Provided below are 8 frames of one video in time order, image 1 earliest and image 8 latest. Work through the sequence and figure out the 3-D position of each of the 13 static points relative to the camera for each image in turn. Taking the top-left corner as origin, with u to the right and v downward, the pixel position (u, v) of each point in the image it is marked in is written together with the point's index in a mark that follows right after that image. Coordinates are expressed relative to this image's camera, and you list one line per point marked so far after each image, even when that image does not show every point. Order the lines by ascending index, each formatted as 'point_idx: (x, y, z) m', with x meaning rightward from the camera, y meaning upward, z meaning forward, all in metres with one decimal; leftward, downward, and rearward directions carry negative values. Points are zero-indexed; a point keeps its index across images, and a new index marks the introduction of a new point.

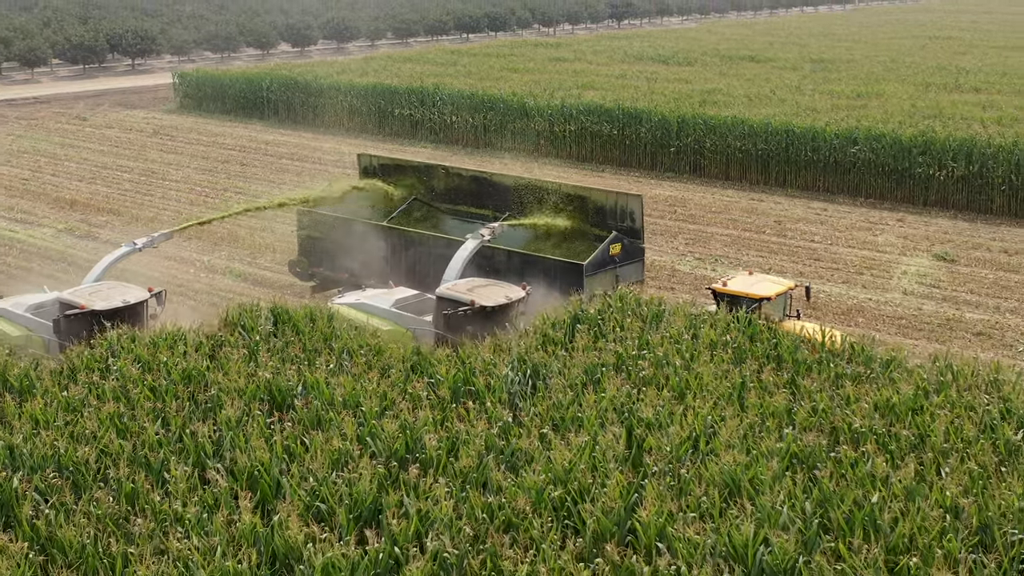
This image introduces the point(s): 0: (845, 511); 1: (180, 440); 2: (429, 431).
0: (+1.8, -1.2, +6.8) m
1: (-2.0, -0.9, +7.8) m
2: (-0.5, -0.9, +7.9) m
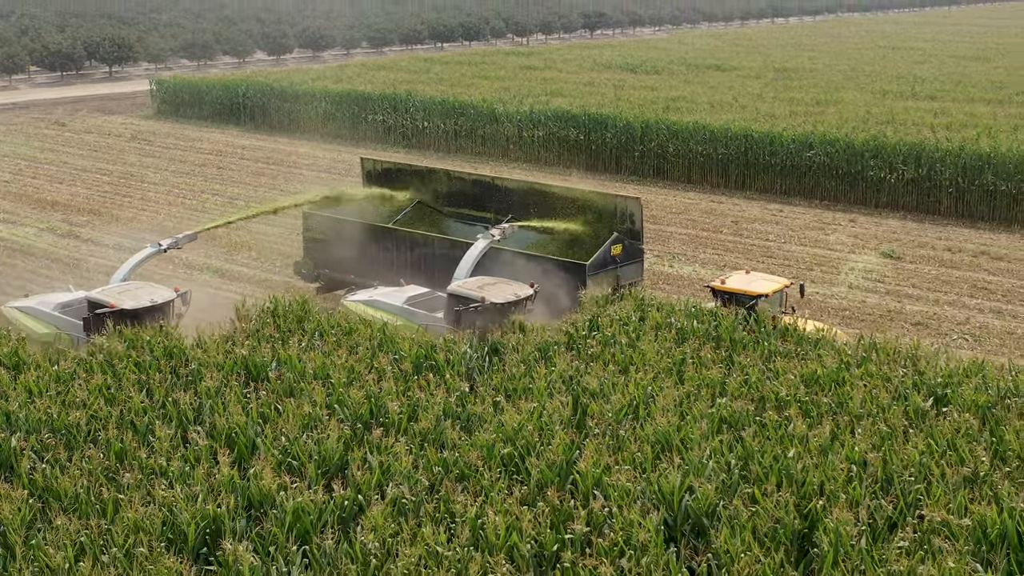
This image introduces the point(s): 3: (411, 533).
0: (+1.5, -1.0, +7.6) m
1: (-2.3, -0.8, +8.6) m
2: (-0.8, -0.7, +8.7) m
3: (-0.5, -1.3, +6.8) m
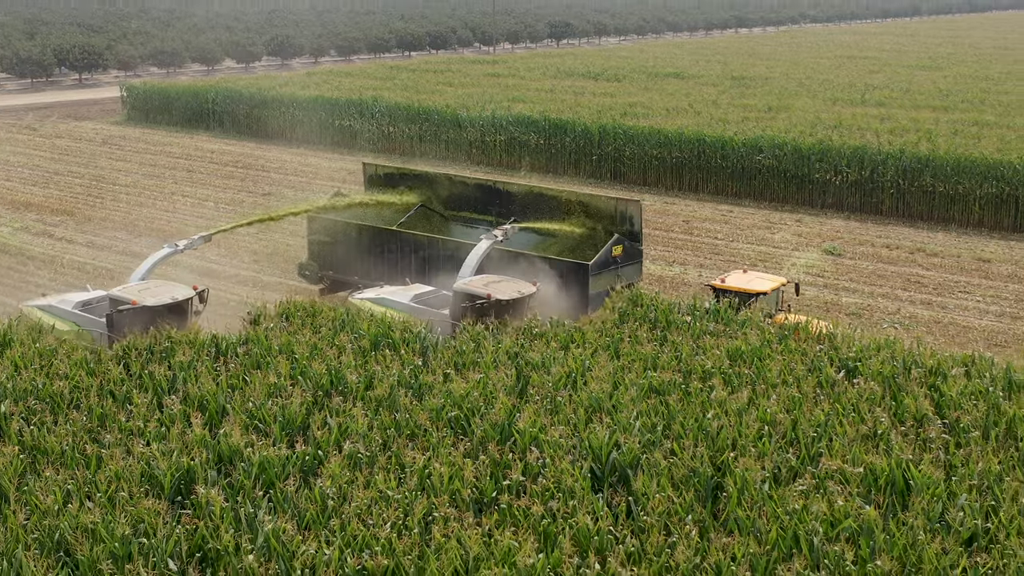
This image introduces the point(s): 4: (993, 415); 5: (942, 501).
0: (+1.1, -0.9, +8.4) m
1: (-2.7, -0.6, +9.3) m
2: (-1.2, -0.6, +9.5) m
3: (-0.9, -1.1, +7.6) m
4: (+3.2, -0.8, +8.6) m
5: (+2.4, -1.2, +7.3) m
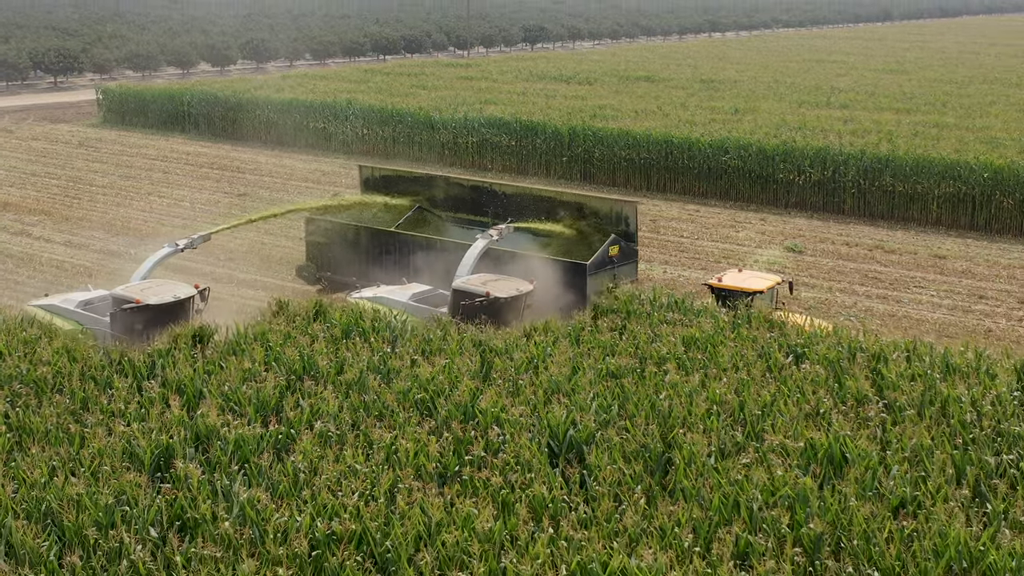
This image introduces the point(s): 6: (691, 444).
0: (+0.9, -0.8, +8.9) m
1: (-3.0, -0.6, +9.8) m
2: (-1.5, -0.5, +9.9) m
3: (-1.1, -1.0, +8.0) m
4: (+2.9, -0.8, +9.1) m
5: (+2.2, -1.1, +7.8) m
6: (+1.1, -1.0, +8.1) m
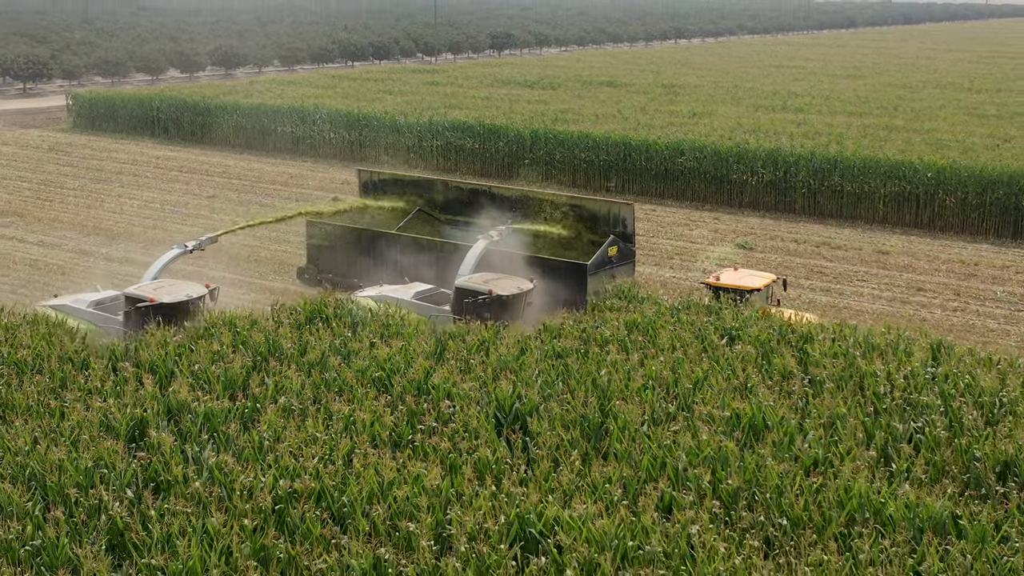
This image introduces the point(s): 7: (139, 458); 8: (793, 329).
0: (+0.5, -0.7, +9.6) m
1: (-3.3, -0.5, +10.4) m
2: (-1.8, -0.4, +10.6) m
3: (-1.4, -0.9, +8.7) m
4: (+2.6, -0.6, +9.9) m
5: (+1.9, -1.0, +8.5) m
6: (+0.8, -0.9, +8.8) m
7: (-2.3, -1.1, +8.0) m
8: (+2.4, -0.4, +11.1) m
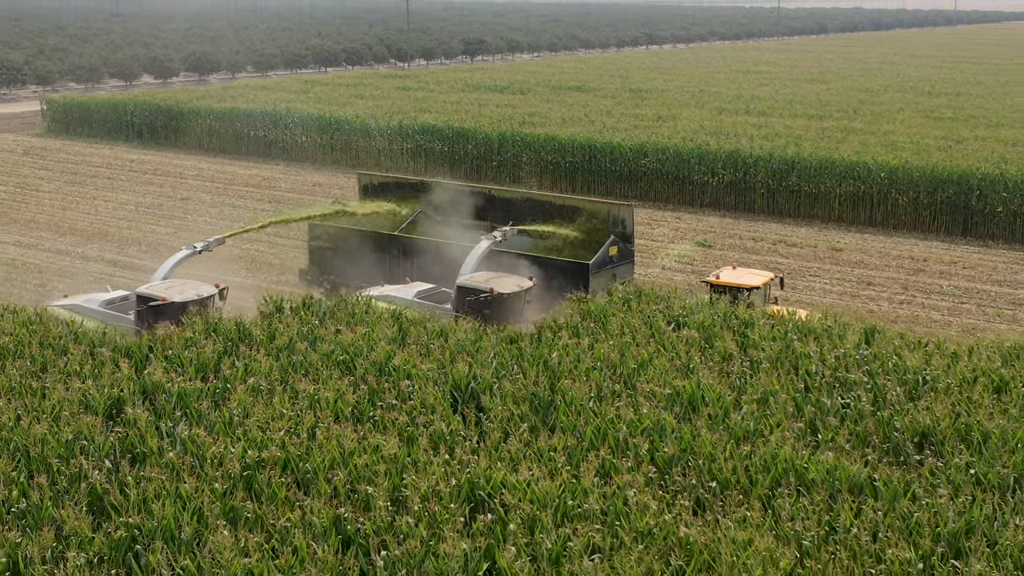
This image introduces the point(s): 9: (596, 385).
0: (+0.2, -0.6, +10.3) m
1: (-3.7, -0.4, +10.9) m
2: (-2.2, -0.3, +11.2) m
3: (-1.8, -0.8, +9.3) m
4: (+2.2, -0.5, +10.6) m
5: (+1.5, -0.9, +9.2) m
6: (+0.5, -0.8, +9.5) m
7: (-2.6, -1.0, +8.6) m
8: (+2.1, -0.3, +11.8) m
9: (+0.6, -0.7, +9.7) m
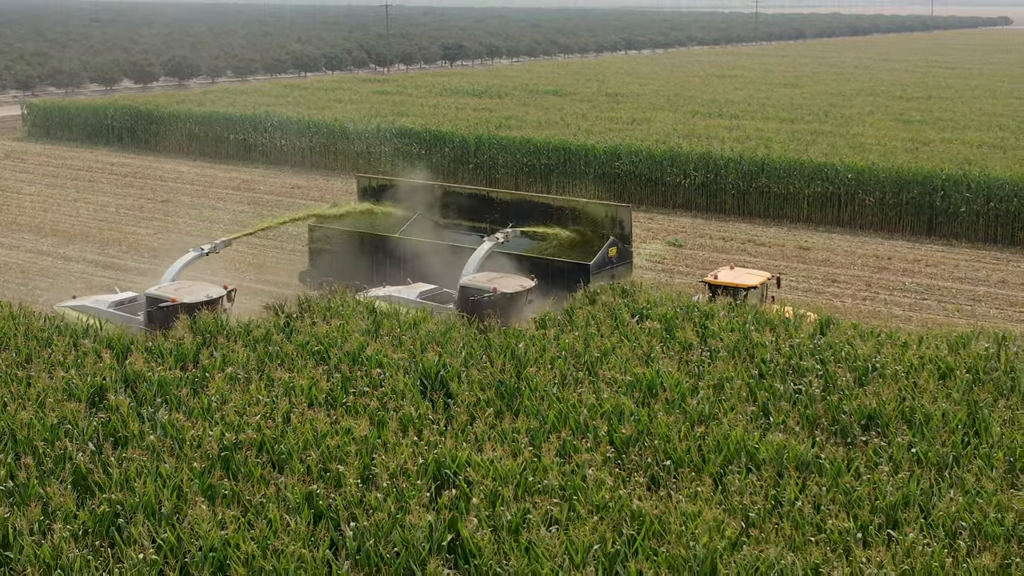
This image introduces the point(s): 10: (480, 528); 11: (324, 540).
0: (-0.1, -0.5, +10.7) m
1: (-4.0, -0.3, +11.3) m
2: (-2.5, -0.3, +11.6) m
3: (-2.0, -0.8, +9.7) m
4: (+2.0, -0.5, +11.0) m
5: (+1.3, -0.8, +9.6) m
6: (+0.2, -0.7, +9.9) m
7: (-2.9, -0.9, +9.0) m
8: (+1.8, -0.2, +12.2) m
9: (+0.4, -0.7, +10.2) m
10: (-0.2, -1.3, +7.2) m
11: (-1.0, -1.4, +7.1) m
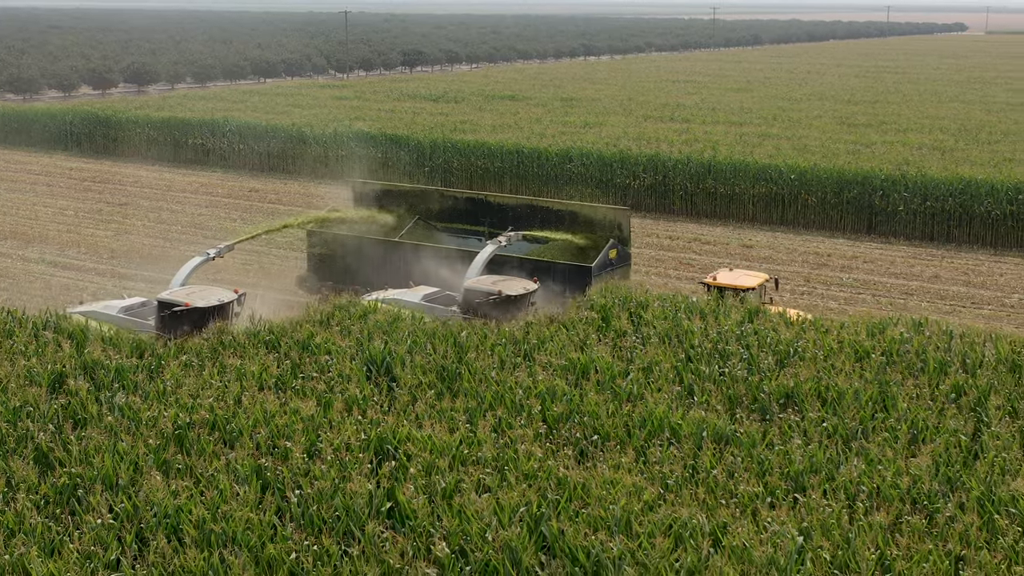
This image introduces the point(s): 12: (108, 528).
0: (-0.6, -0.4, +11.3) m
1: (-4.5, -0.3, +11.8) m
2: (-3.0, -0.2, +12.1) m
3: (-2.5, -0.7, +10.2) m
4: (+1.4, -0.4, +11.7) m
5: (+0.8, -0.7, +10.2) m
6: (-0.3, -0.6, +10.5) m
7: (-3.3, -0.8, +9.5) m
8: (+1.2, -0.1, +12.9) m
9: (-0.1, -0.6, +10.7) m
10: (-0.6, -1.2, +7.8) m
11: (-1.4, -1.3, +7.7) m
12: (-2.3, -1.4, +7.3) m
